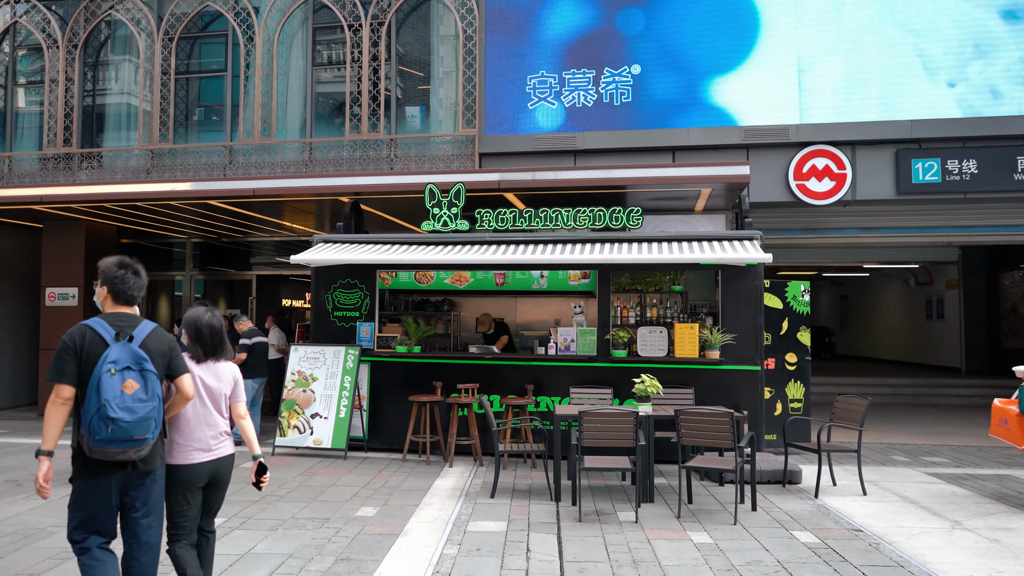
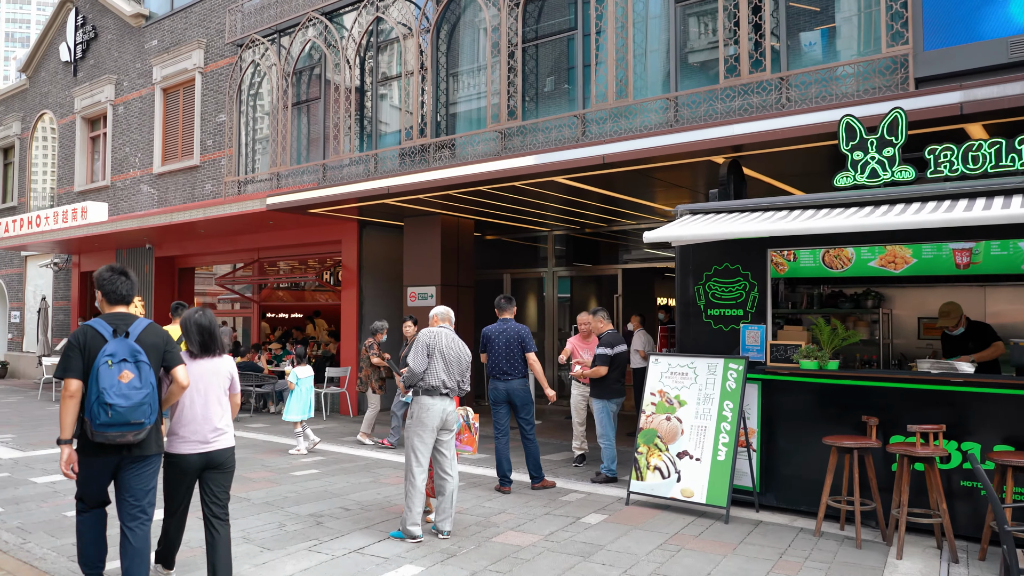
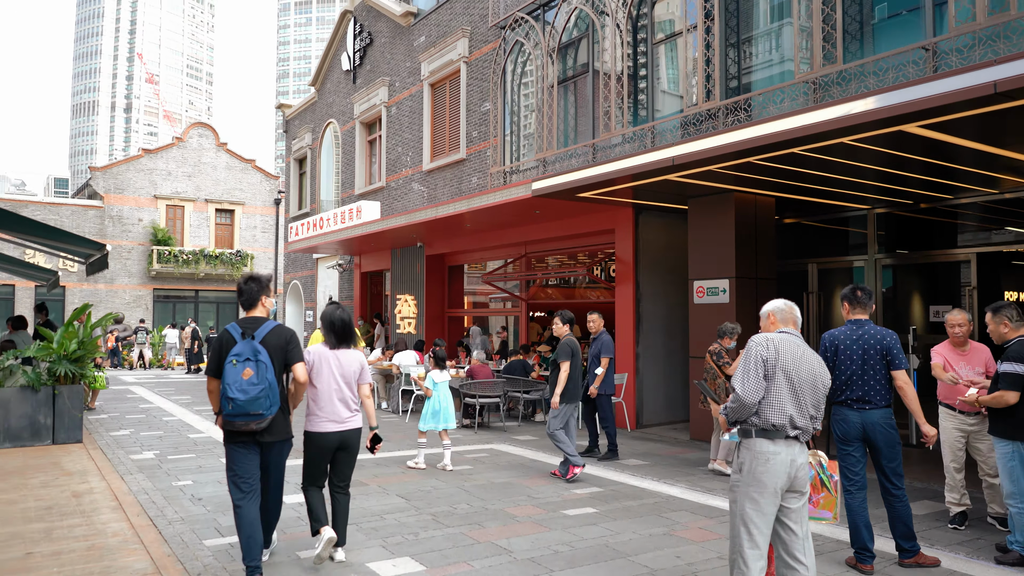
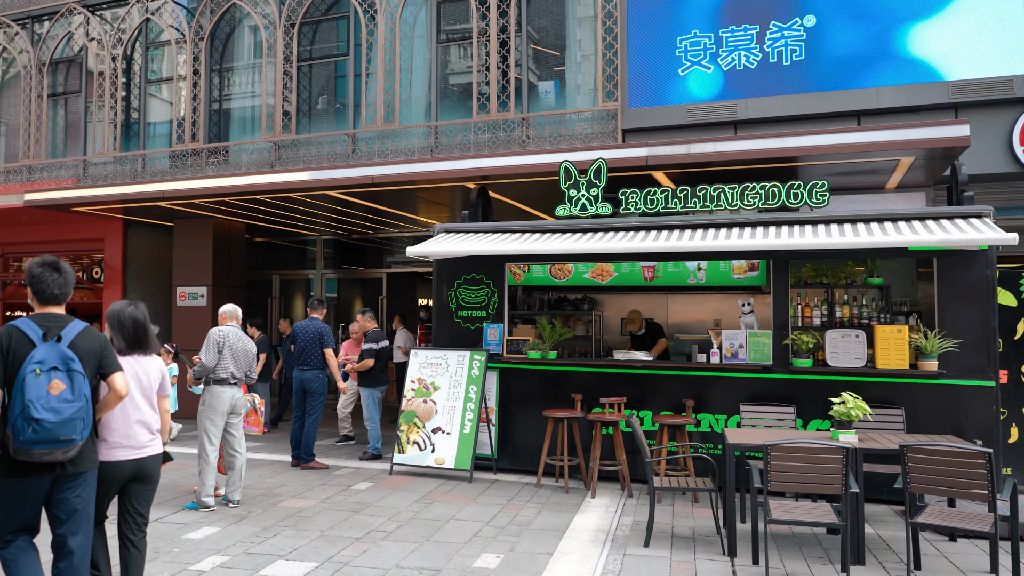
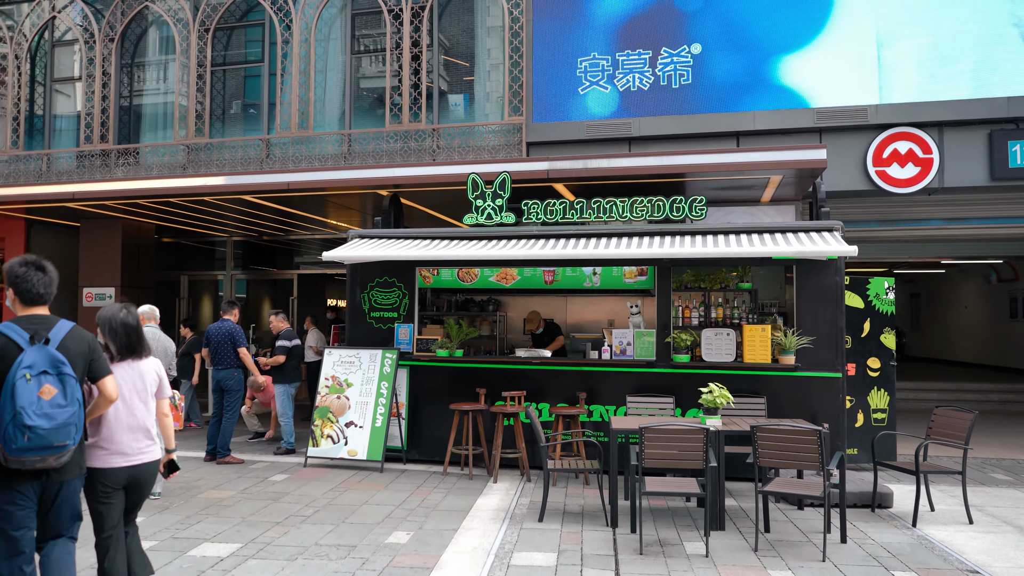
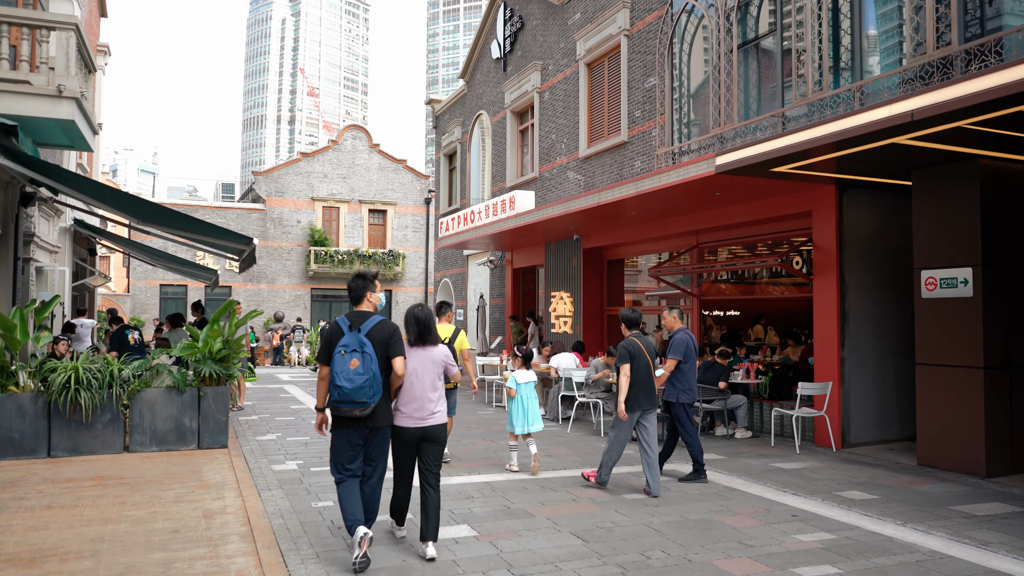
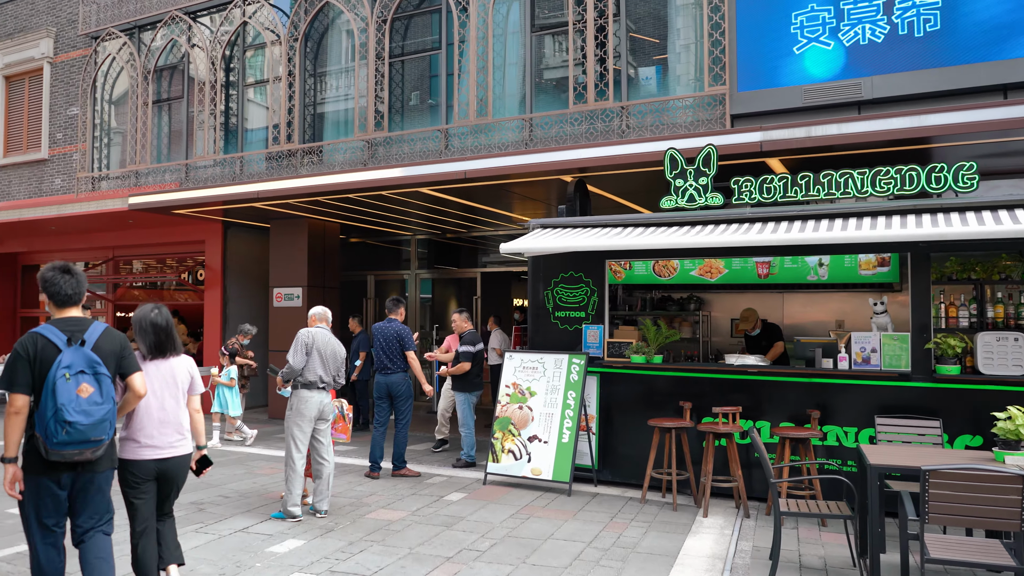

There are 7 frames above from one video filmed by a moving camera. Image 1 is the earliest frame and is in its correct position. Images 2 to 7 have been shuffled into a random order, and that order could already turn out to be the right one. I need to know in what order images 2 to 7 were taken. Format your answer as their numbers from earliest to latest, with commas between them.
5, 4, 7, 2, 3, 6
